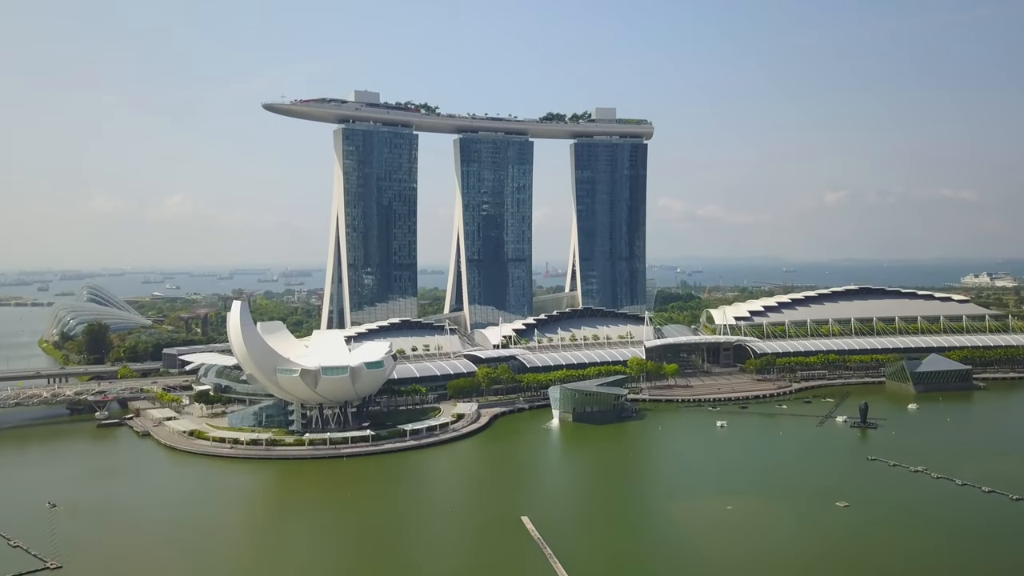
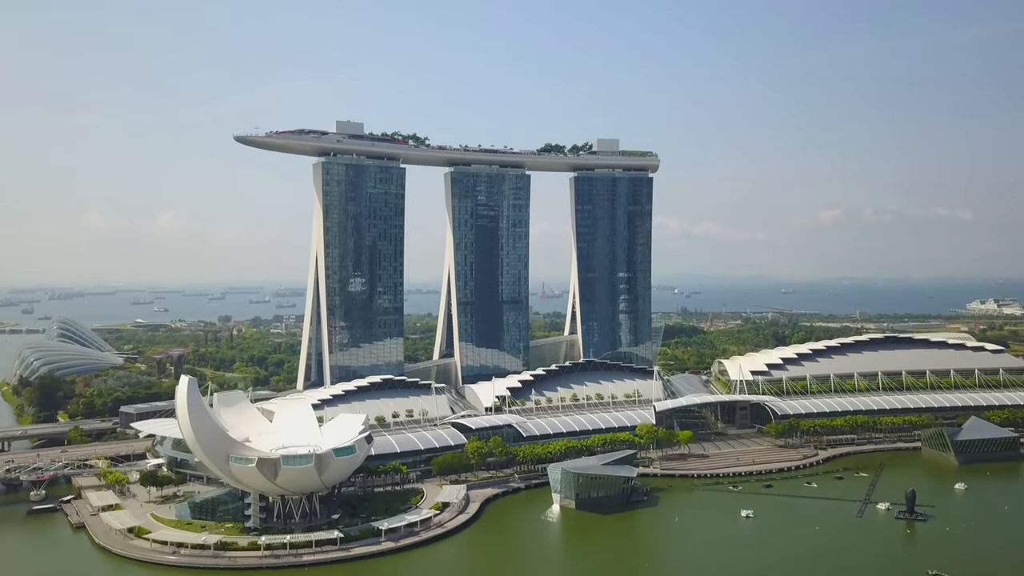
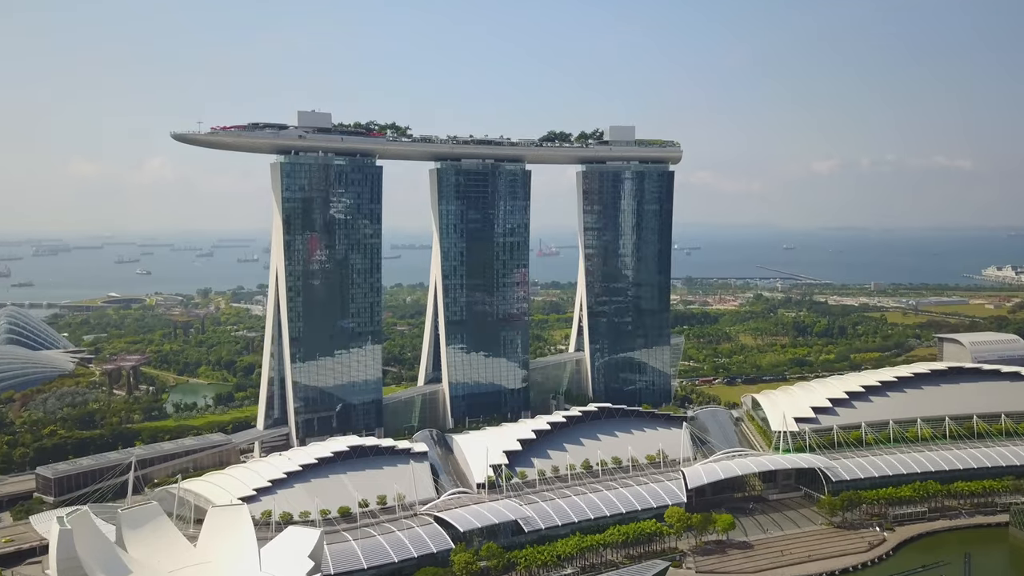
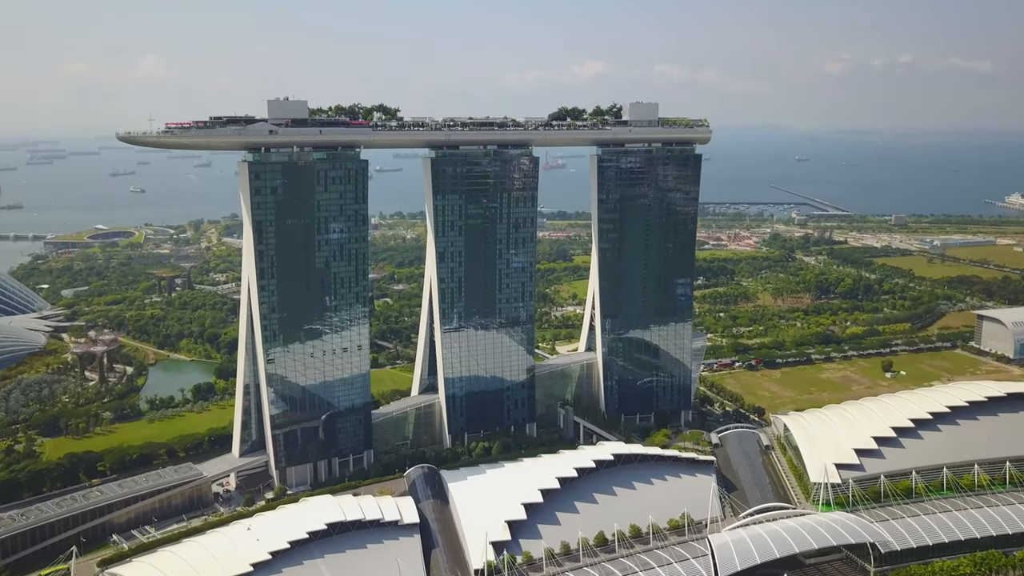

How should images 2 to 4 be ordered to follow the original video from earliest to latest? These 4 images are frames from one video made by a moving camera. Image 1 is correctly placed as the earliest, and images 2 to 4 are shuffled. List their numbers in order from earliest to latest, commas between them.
2, 3, 4
